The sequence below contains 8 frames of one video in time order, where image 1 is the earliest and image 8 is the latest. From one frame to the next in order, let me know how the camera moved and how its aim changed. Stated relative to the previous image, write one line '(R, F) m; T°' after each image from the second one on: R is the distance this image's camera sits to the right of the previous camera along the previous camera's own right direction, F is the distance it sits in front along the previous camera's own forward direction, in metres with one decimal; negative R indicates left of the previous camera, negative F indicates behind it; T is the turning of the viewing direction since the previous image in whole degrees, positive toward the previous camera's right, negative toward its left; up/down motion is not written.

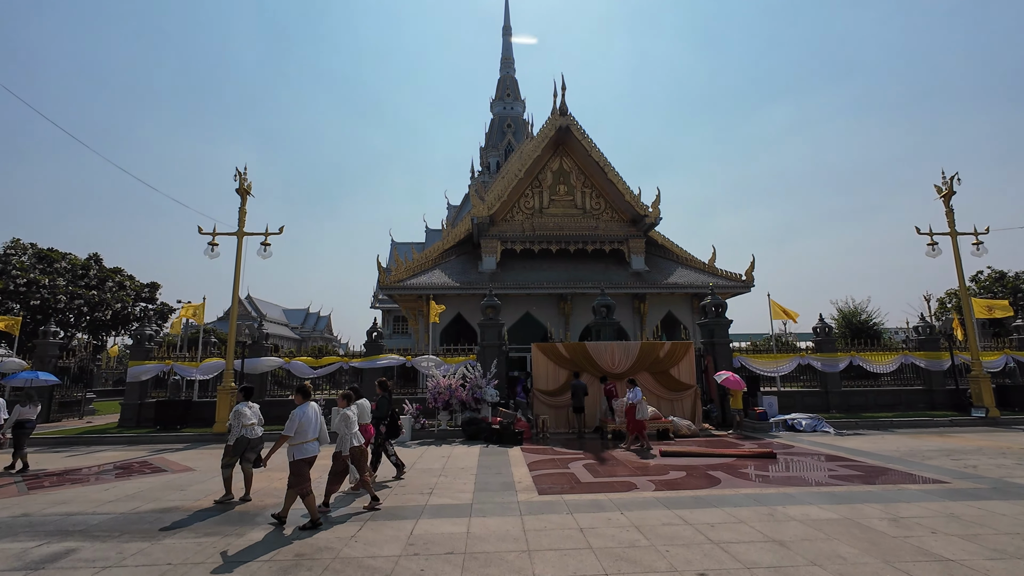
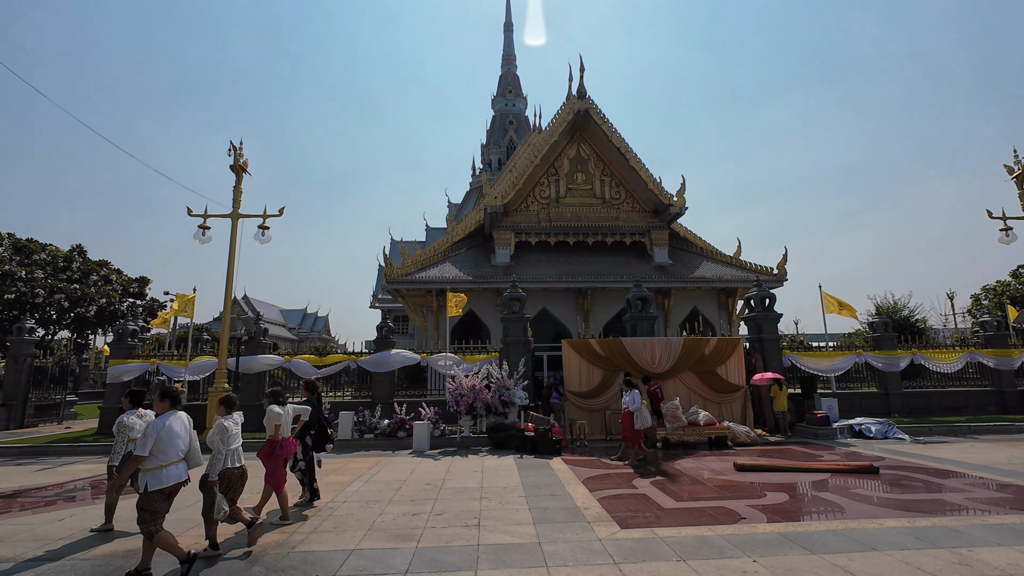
(-0.8, +1.6) m; 0°
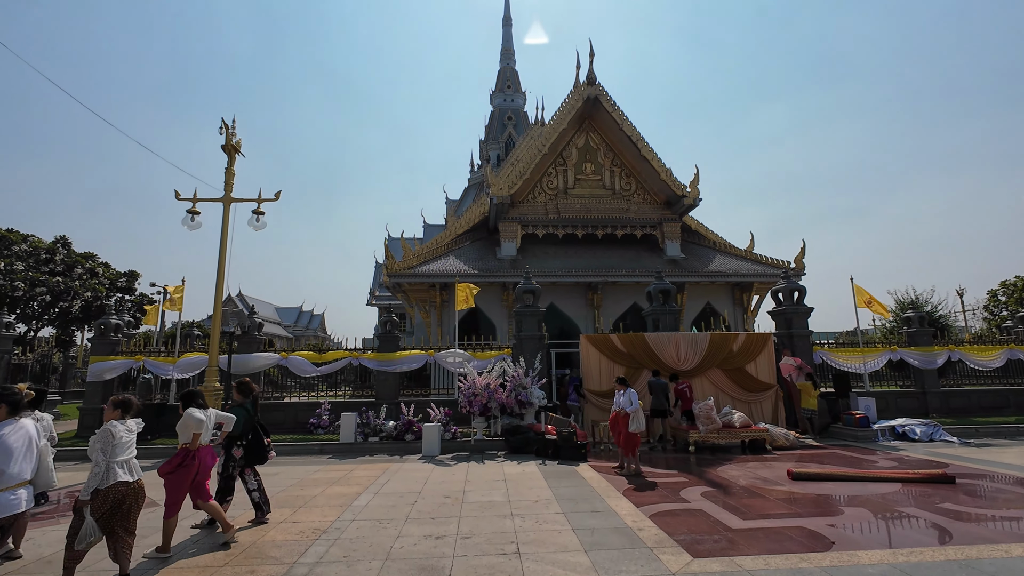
(-0.5, +0.9) m; 0°
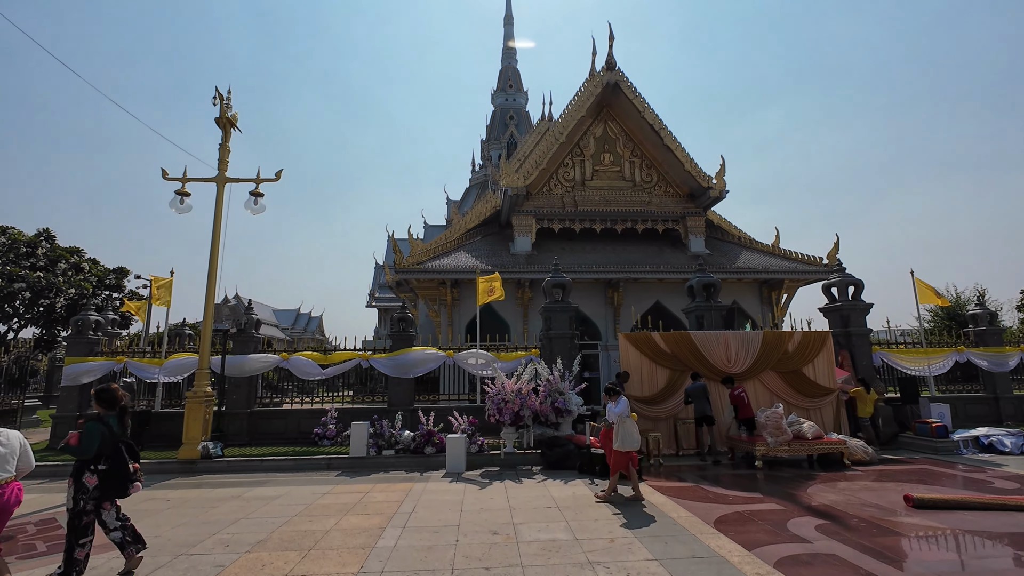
(-0.7, +1.4) m; 0°
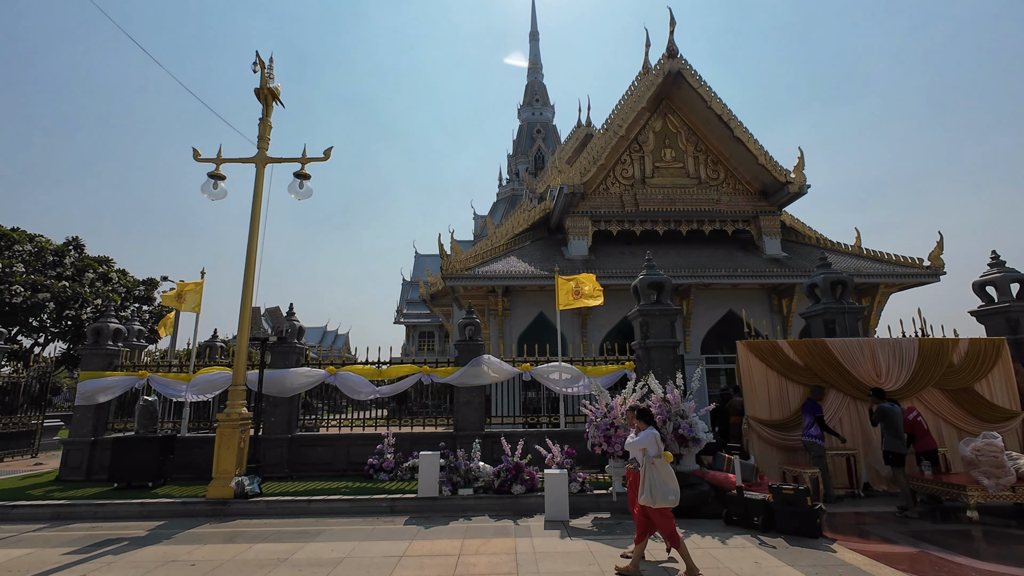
(-1.3, +1.9) m; -3°
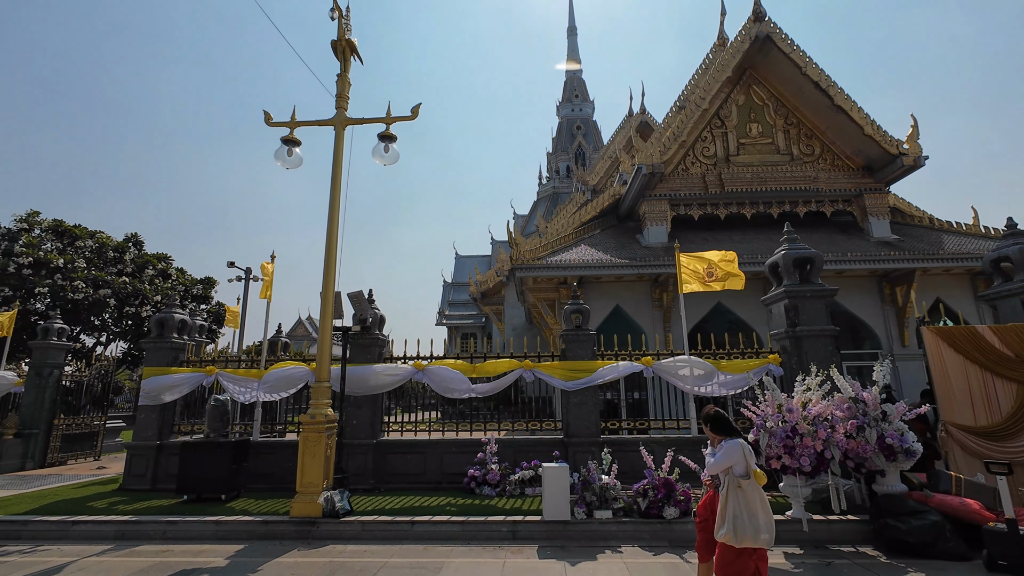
(-1.4, +1.4) m; -4°
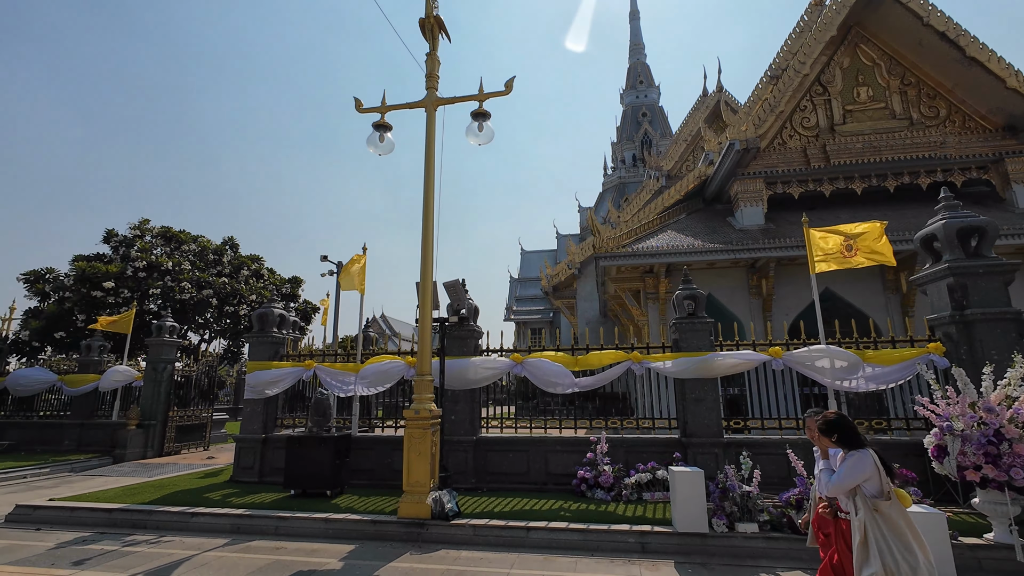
(-0.6, +0.5) m; -7°
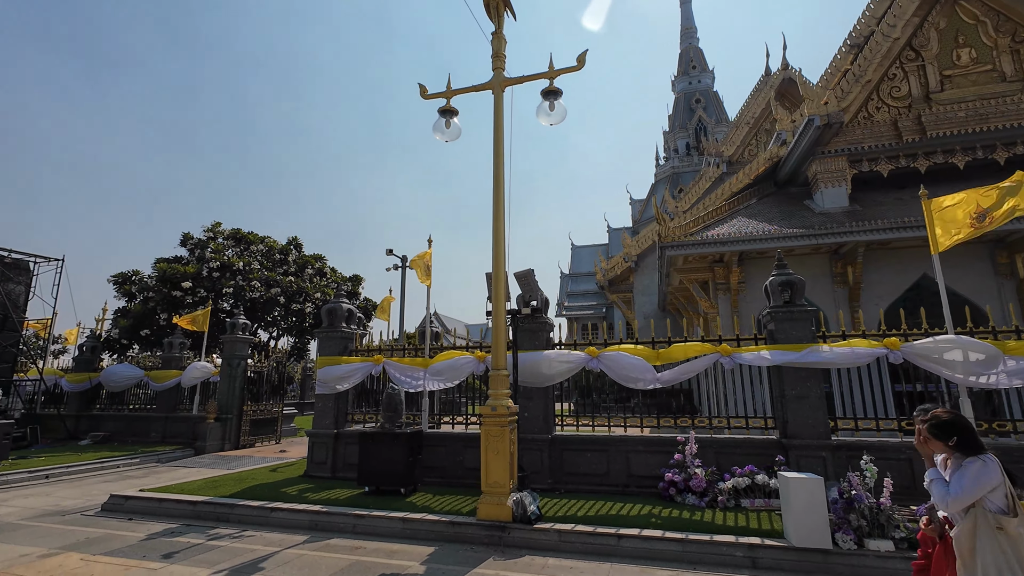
(-0.4, +0.4) m; -6°
